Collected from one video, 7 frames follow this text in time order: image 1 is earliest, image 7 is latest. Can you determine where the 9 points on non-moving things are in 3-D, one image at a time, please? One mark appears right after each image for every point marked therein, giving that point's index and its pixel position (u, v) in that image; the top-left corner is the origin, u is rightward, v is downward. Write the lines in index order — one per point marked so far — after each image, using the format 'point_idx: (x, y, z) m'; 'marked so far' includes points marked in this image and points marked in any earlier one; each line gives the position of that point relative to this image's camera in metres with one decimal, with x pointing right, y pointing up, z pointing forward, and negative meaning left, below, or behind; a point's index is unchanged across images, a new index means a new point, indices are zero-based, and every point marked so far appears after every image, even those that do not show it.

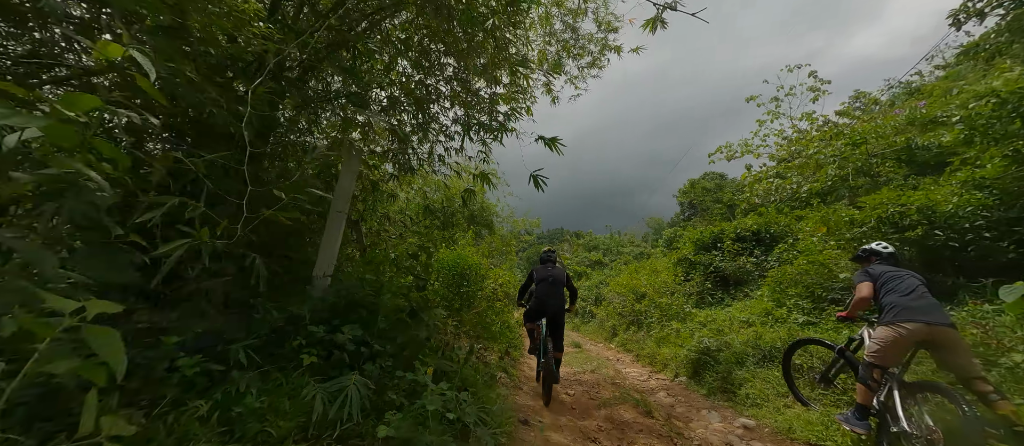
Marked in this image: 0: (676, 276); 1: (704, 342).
0: (+4.0, -1.3, +9.1) m
1: (+2.6, -1.6, +5.1) m
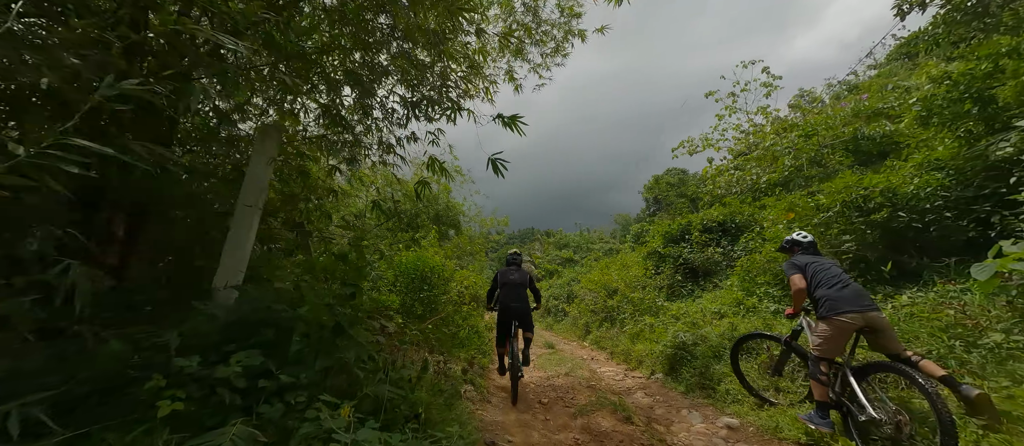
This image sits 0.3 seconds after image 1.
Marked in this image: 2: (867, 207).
0: (+3.3, -1.1, +9.0) m
1: (+2.2, -1.5, +4.9) m
2: (+4.3, +0.2, +4.5) m
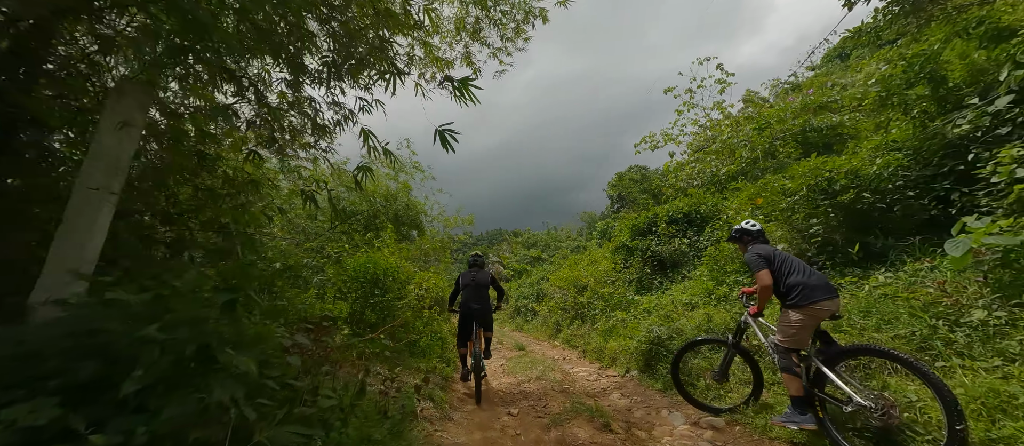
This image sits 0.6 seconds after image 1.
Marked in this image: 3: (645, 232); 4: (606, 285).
0: (+2.5, -1.0, +8.8) m
1: (+1.8, -1.4, +4.7) m
2: (+3.9, +0.4, +4.5) m
3: (+3.2, -0.2, +9.0) m
4: (+2.1, -1.4, +8.3) m
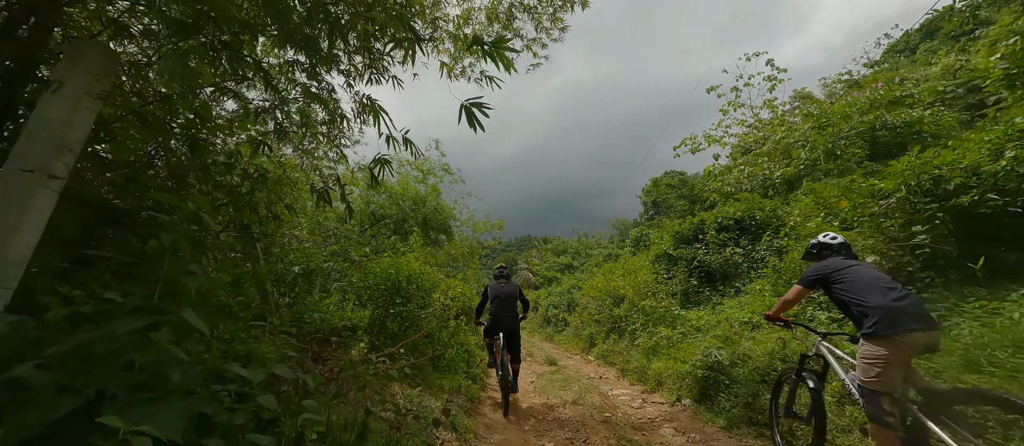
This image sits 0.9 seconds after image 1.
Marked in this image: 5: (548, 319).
0: (+3.2, -1.1, +8.1) m
1: (+2.2, -1.4, +4.0) m
2: (+4.3, +0.3, +3.7) m
3: (+3.9, -0.4, +8.2) m
4: (+2.8, -1.5, +7.6) m
5: (+1.5, -4.0, +15.2) m
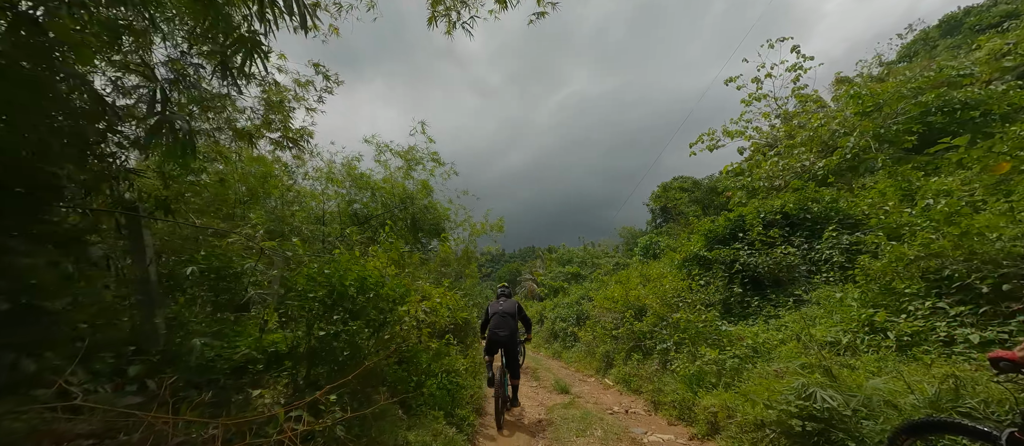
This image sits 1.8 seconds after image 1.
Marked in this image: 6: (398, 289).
0: (+3.2, -1.1, +6.7) m
1: (+2.2, -1.2, +2.7) m
2: (+4.2, +0.5, +2.4) m
3: (+4.0, -0.3, +6.9) m
4: (+2.8, -1.4, +6.3) m
5: (+1.6, -4.1, +13.8) m
6: (-1.1, -0.7, +3.5) m
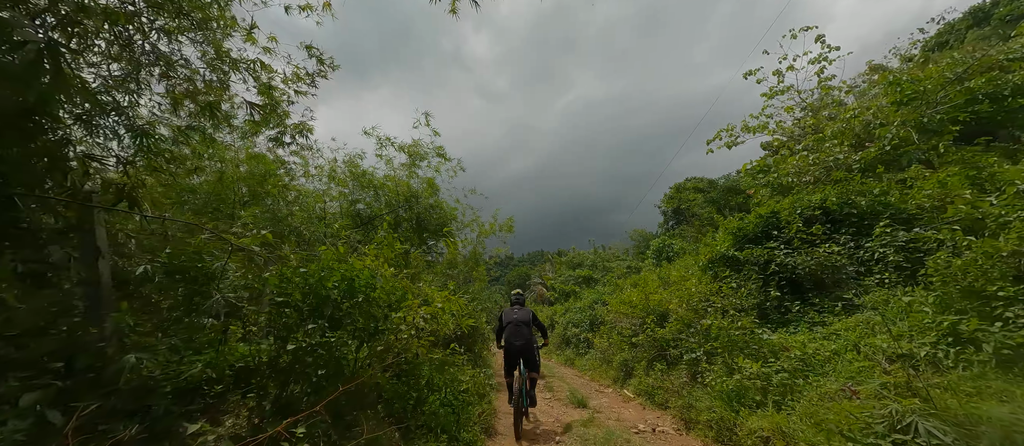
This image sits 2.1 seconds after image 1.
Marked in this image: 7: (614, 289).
0: (+3.4, -1.0, +6.2) m
1: (+2.3, -1.2, +2.1) m
2: (+4.3, +0.6, +1.8) m
3: (+4.2, -0.3, +6.3) m
4: (+3.0, -1.4, +5.7) m
5: (+2.0, -4.2, +13.2) m
6: (-1.0, -0.6, +3.0) m
7: (+3.7, -2.4, +13.8) m
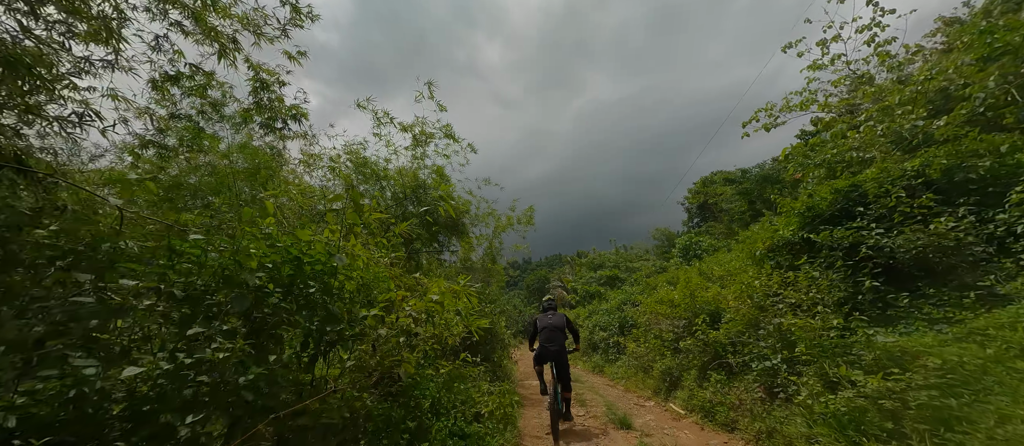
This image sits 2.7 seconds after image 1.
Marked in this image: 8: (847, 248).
0: (+3.7, -0.7, +5.1) m
1: (+2.4, -0.8, +1.1) m
2: (+4.4, +1.0, +0.7) m
3: (+4.5, +0.1, +5.2) m
4: (+3.3, -1.1, +4.6) m
5: (+2.7, -4.0, +12.1) m
6: (-0.8, -0.4, +2.1) m
7: (+4.4, -2.2, +12.6) m
8: (+4.2, -0.3, +4.7) m
